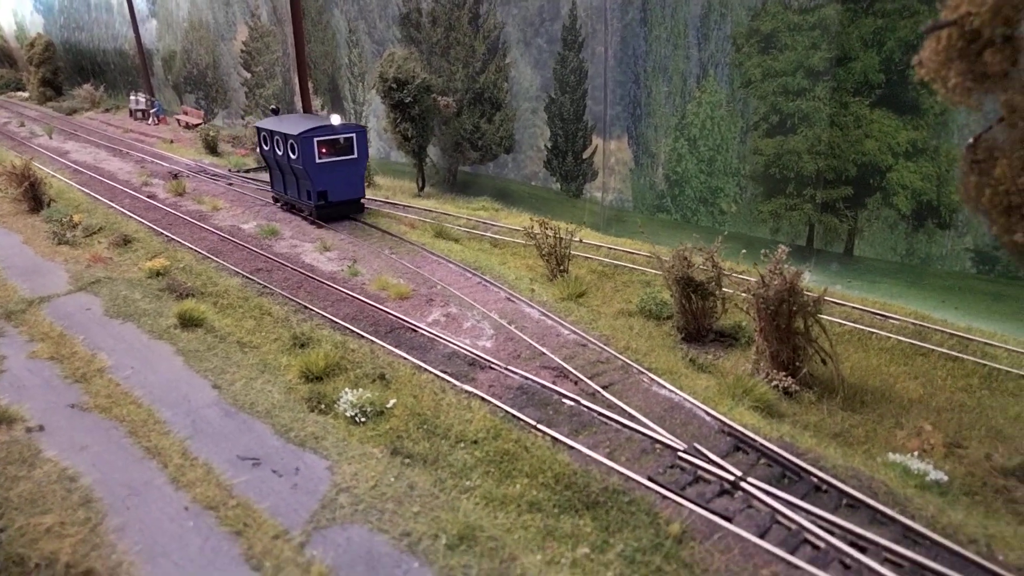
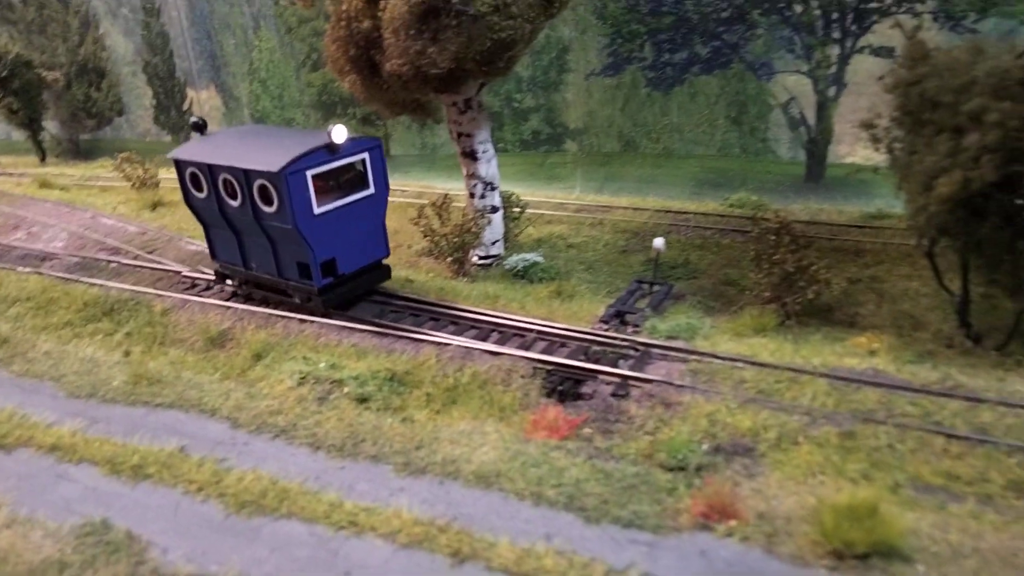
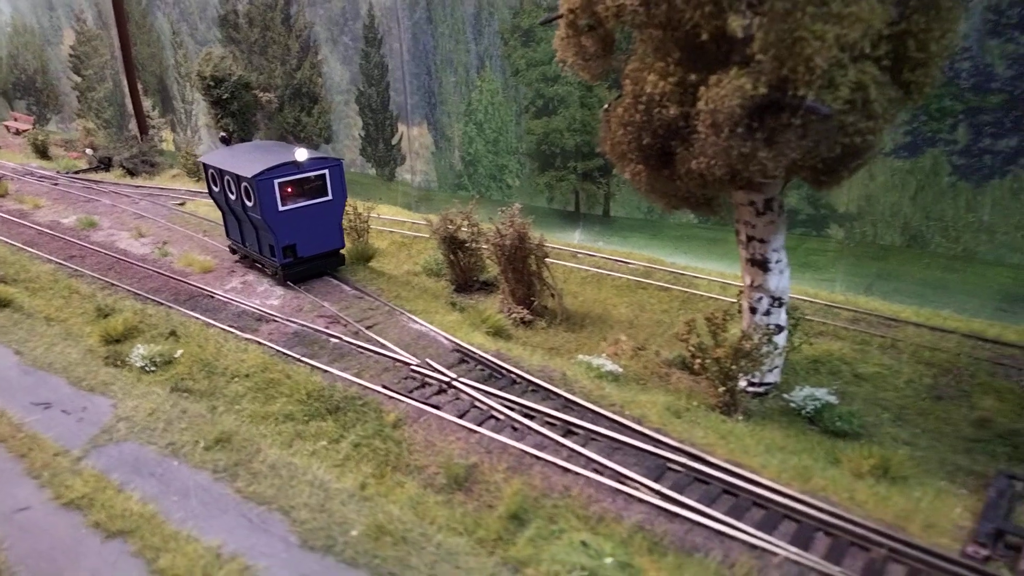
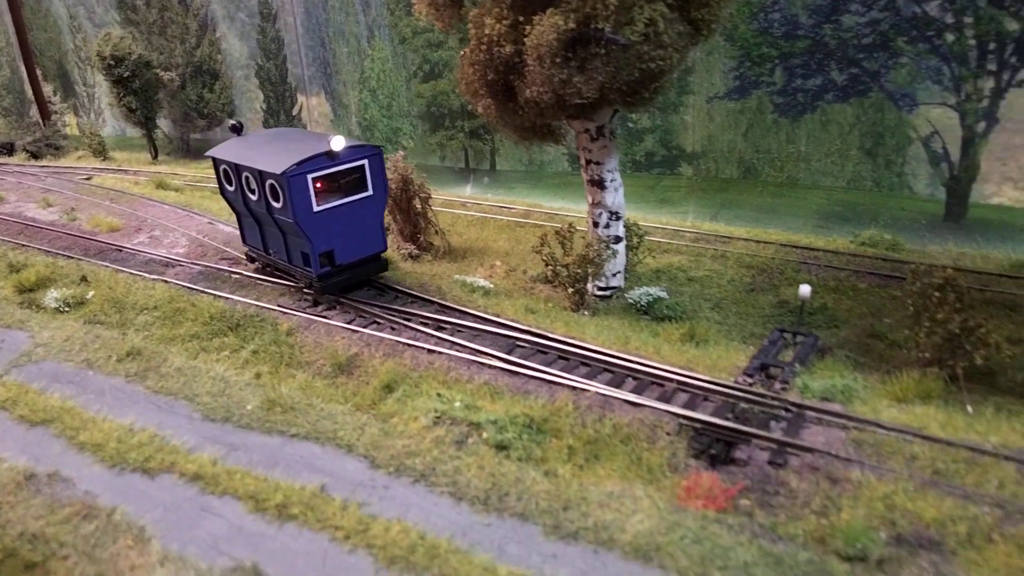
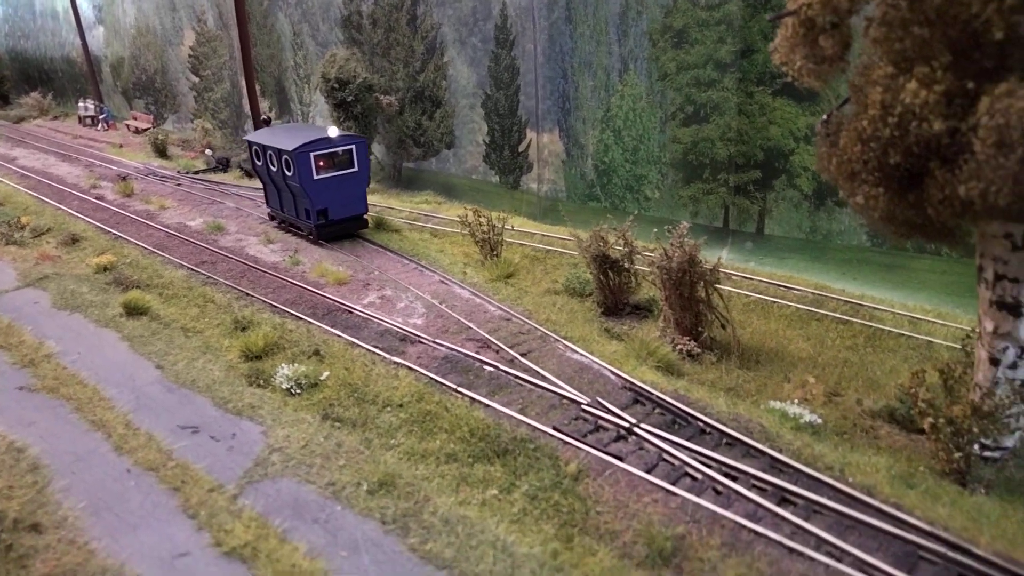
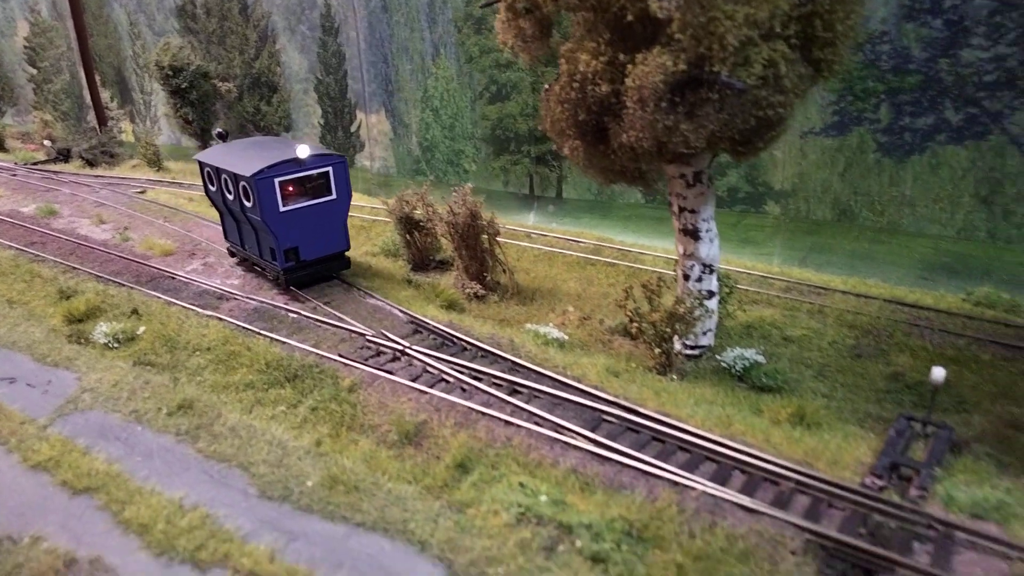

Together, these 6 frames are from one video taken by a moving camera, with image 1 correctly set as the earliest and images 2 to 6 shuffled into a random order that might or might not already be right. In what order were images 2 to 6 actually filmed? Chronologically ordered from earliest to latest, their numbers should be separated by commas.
5, 3, 6, 4, 2
